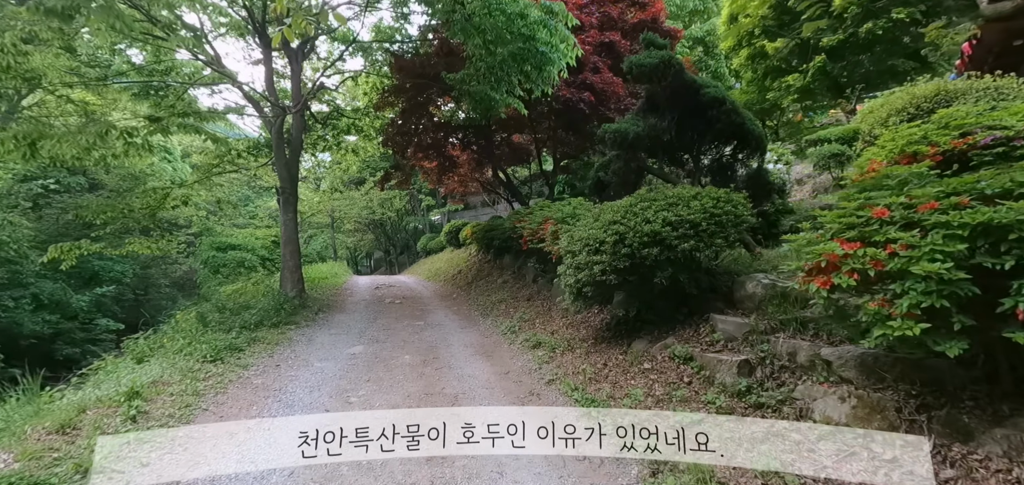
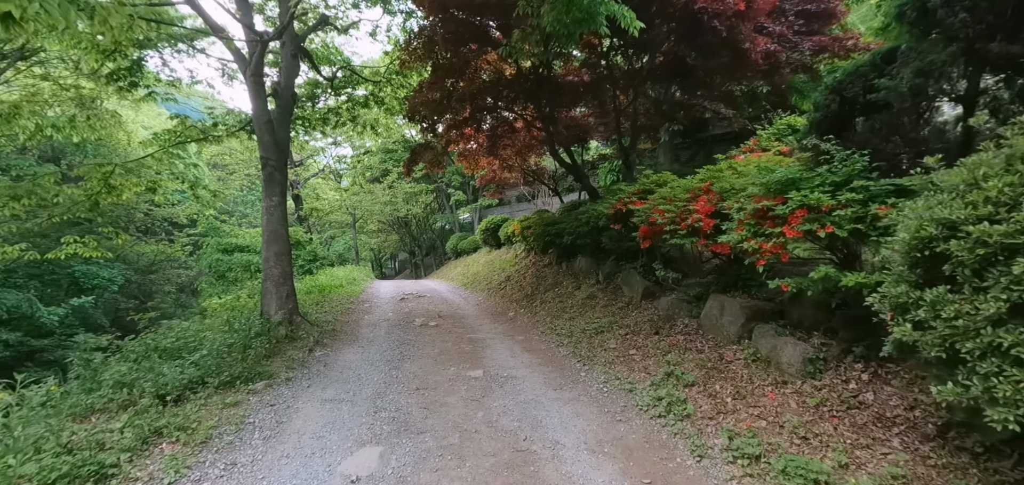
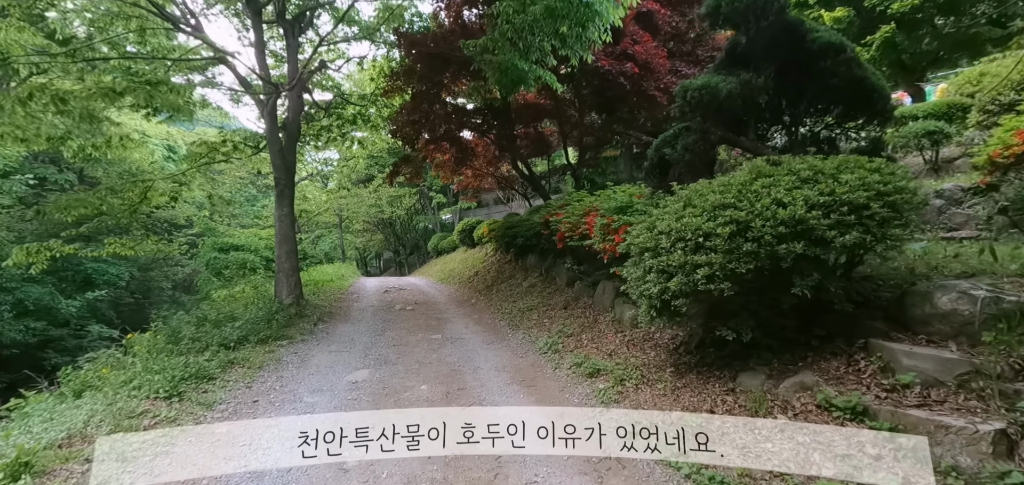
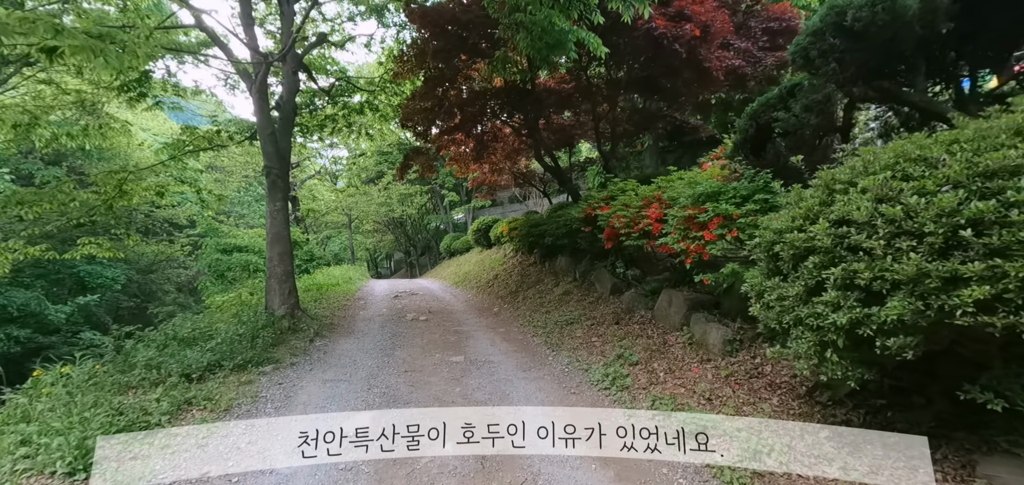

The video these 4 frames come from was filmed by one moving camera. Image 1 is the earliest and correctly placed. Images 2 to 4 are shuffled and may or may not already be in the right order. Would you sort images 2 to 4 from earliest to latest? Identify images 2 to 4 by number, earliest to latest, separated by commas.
3, 4, 2
